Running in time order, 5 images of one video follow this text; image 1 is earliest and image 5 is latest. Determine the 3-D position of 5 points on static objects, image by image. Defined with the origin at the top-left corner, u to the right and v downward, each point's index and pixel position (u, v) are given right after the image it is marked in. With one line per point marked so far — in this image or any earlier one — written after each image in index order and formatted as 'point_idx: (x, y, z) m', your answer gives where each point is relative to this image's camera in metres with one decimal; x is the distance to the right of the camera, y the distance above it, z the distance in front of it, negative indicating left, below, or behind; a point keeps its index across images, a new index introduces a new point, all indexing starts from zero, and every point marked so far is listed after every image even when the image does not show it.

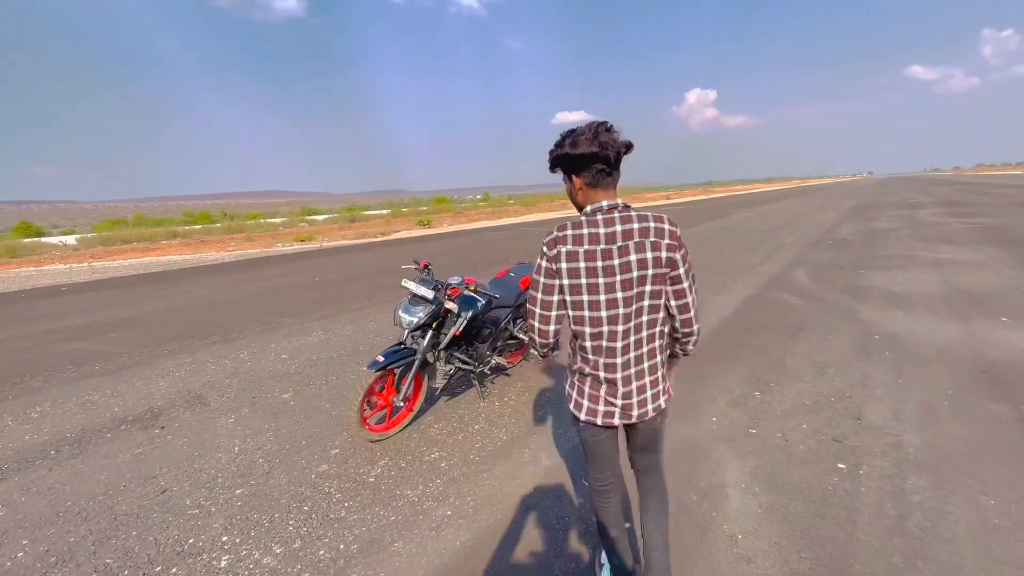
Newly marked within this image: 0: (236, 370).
0: (-3.6, -1.1, +6.0) m
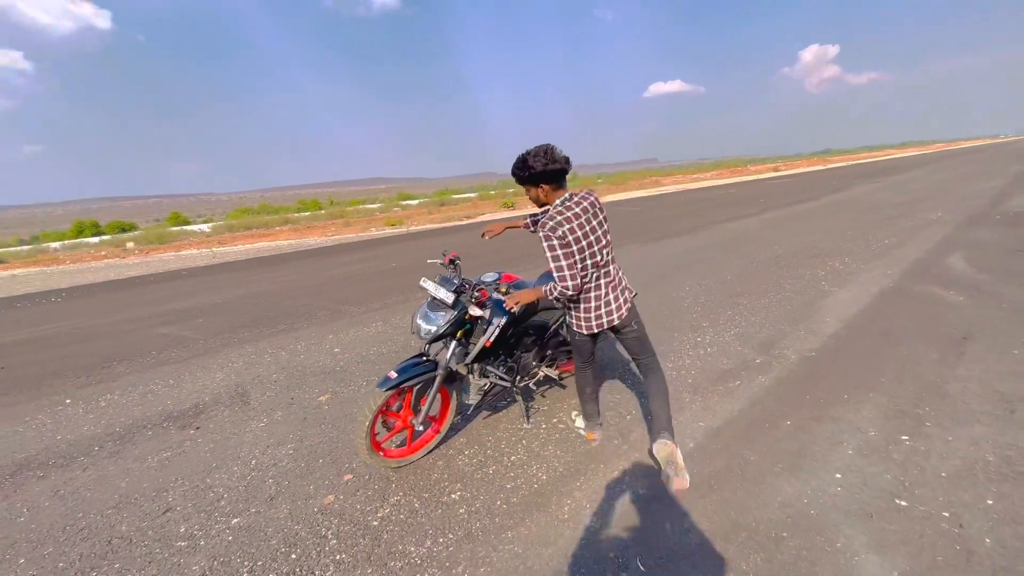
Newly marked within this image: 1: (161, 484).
0: (-2.8, -1.0, +5.8) m
1: (-2.6, -1.5, +3.4) m
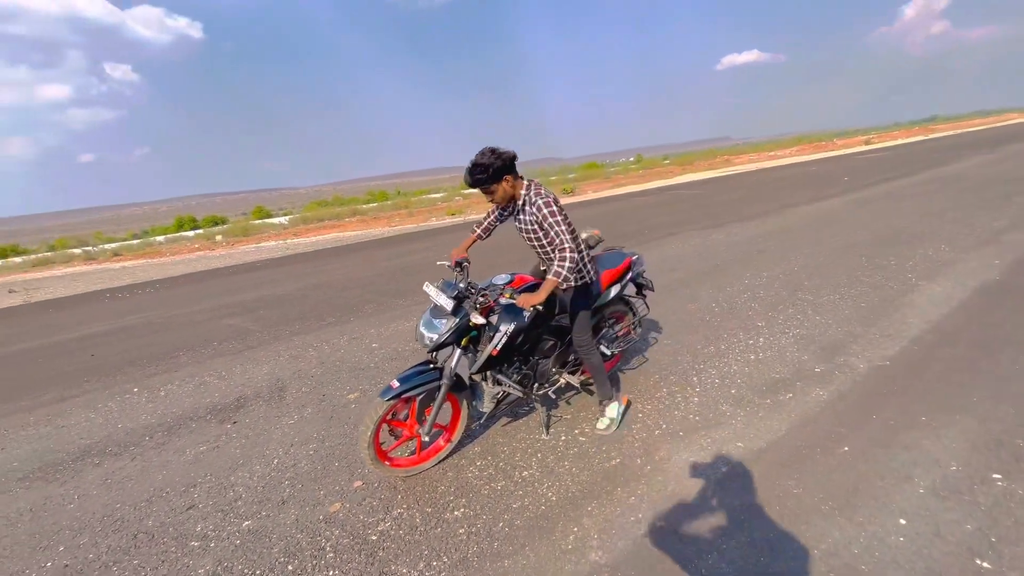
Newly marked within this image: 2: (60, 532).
0: (-2.4, -0.9, +6.0) m
1: (-2.5, -1.5, +3.6) m
2: (-3.1, -1.7, +3.2) m
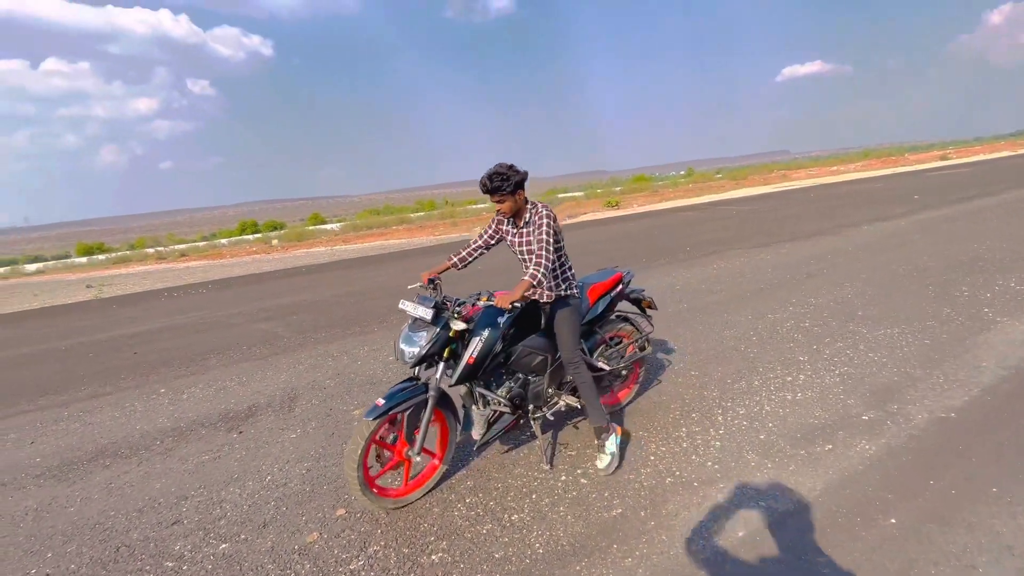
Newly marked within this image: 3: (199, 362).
0: (-2.2, -1.0, +5.9) m
1: (-2.5, -1.6, +3.6) m
2: (-3.2, -1.7, +3.2) m
3: (-4.8, -1.1, +7.1) m
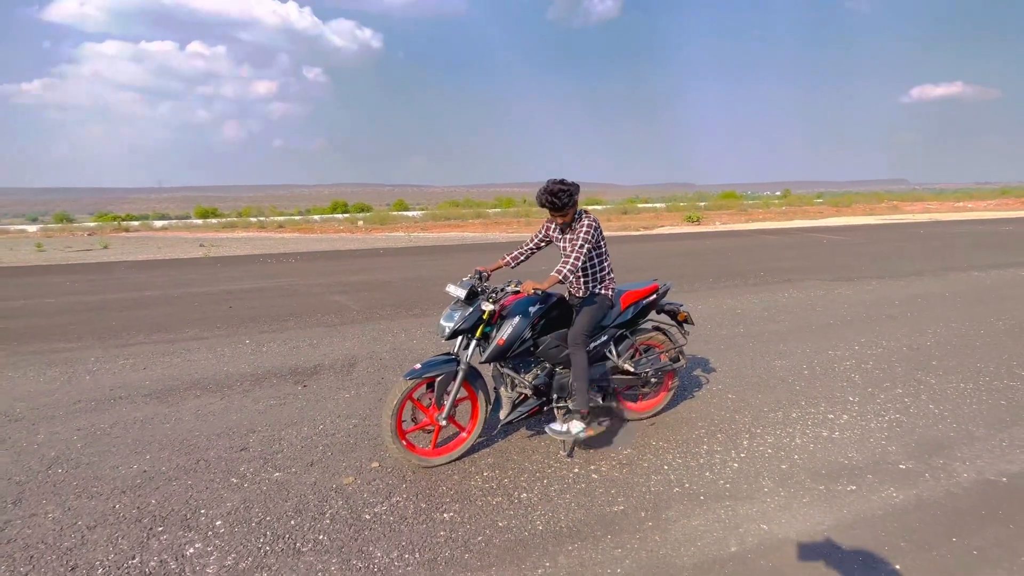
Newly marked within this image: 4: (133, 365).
0: (-1.6, -0.8, +6.5) m
1: (-2.3, -1.2, +4.2) m
2: (-3.0, -1.3, +3.9) m
3: (-4.0, -0.6, +8.0) m
4: (-4.8, -1.0, +5.9) m
